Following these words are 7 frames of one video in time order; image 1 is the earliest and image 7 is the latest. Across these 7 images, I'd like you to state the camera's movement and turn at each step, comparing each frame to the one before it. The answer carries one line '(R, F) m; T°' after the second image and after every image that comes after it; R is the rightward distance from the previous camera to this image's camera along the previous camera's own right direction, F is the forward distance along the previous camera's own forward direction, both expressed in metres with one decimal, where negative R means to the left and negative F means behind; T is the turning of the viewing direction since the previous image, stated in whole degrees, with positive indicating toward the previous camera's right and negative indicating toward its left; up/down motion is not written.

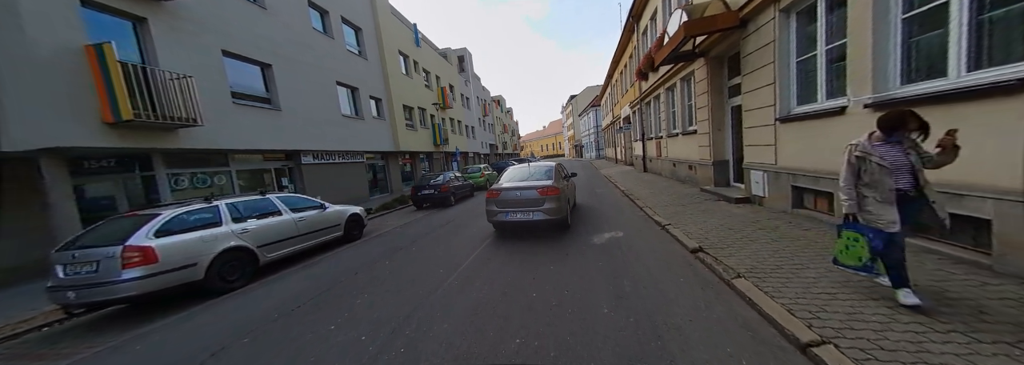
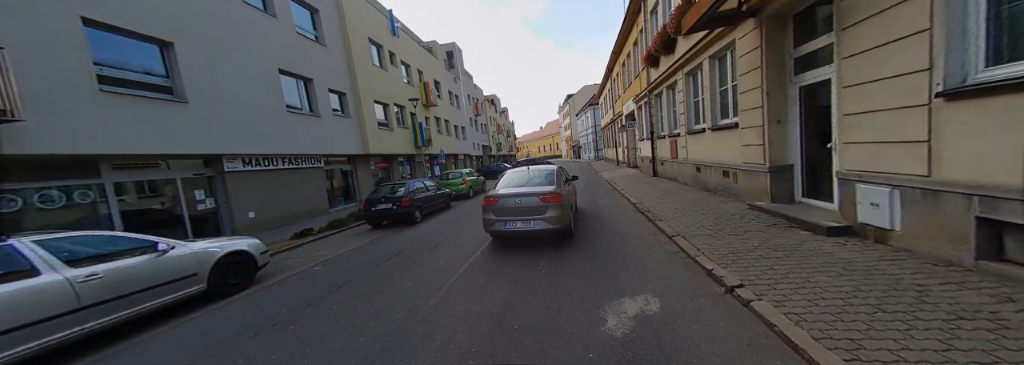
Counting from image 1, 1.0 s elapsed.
(+0.5, +2.1) m; 0°
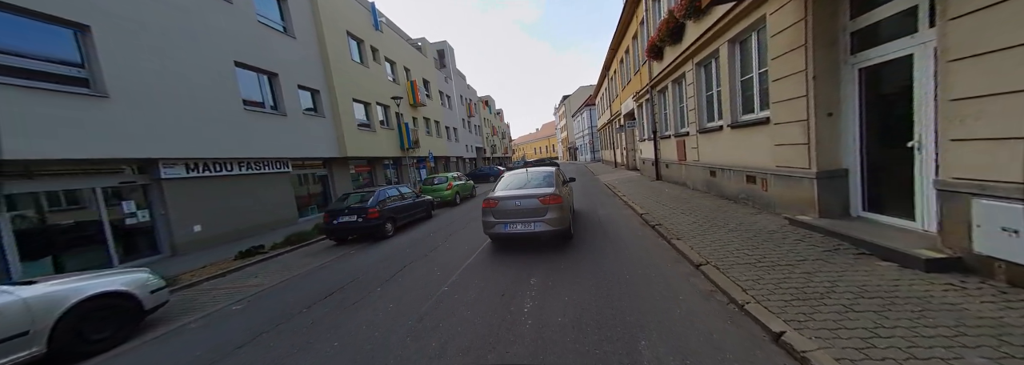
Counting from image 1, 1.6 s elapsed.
(+0.3, +1.1) m; +1°
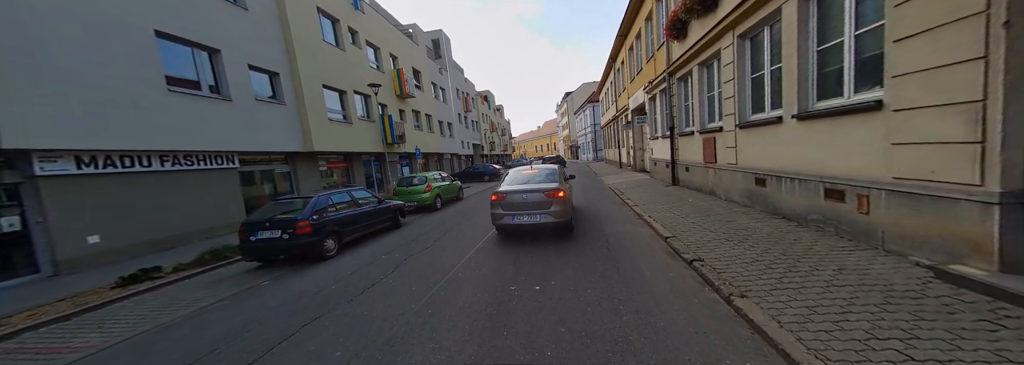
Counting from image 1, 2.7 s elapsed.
(+0.4, +1.6) m; 0°
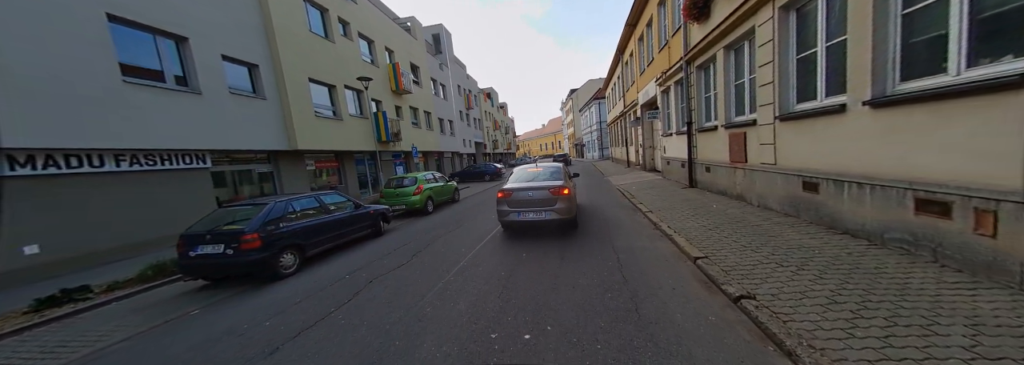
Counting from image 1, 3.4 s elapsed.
(+0.2, +0.8) m; -1°
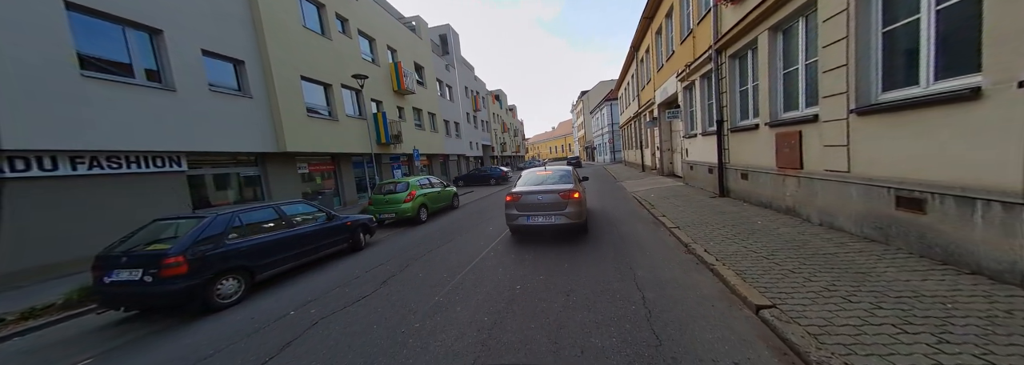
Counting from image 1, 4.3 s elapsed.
(+0.2, +0.9) m; -2°
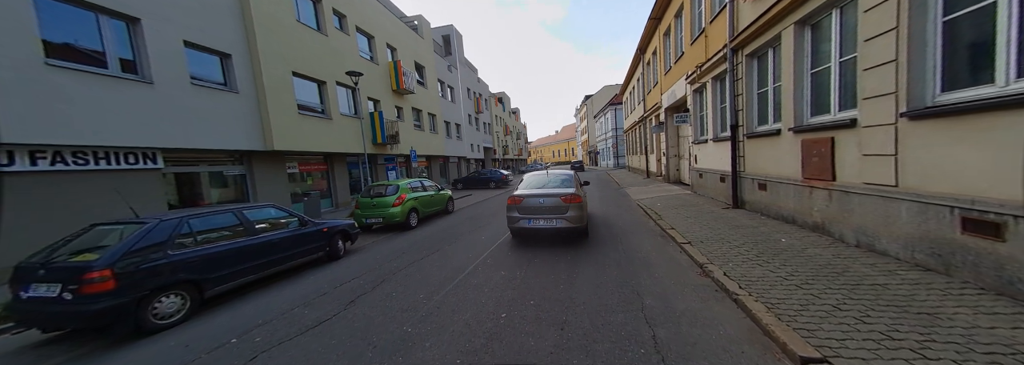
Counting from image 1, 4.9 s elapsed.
(+0.2, +0.5) m; -1°
